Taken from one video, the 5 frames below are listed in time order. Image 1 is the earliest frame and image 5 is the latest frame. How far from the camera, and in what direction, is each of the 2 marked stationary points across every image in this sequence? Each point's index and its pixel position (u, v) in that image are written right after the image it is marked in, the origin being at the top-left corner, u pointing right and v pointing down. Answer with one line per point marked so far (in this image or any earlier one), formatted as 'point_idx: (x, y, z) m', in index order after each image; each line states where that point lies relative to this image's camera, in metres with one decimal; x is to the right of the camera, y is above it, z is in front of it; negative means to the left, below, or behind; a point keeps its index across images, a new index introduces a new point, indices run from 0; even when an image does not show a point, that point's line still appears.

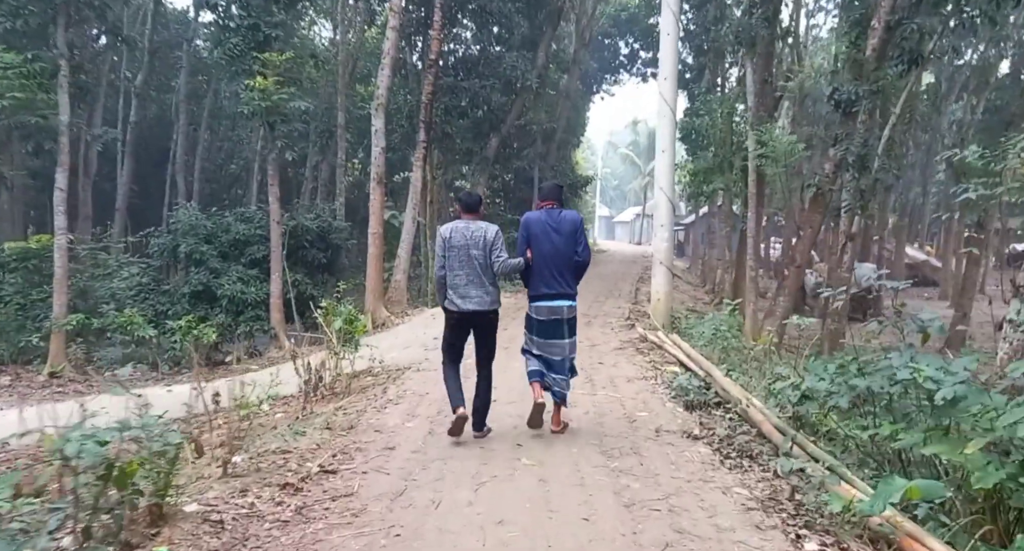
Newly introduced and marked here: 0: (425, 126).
0: (-2.1, +3.6, +17.7) m
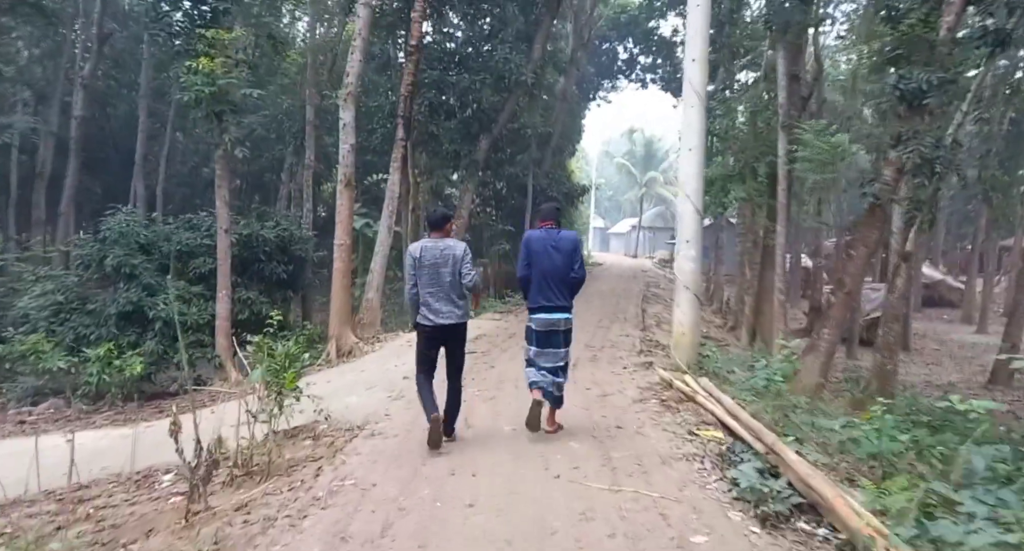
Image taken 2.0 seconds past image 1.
0: (-2.3, +3.2, +15.5) m
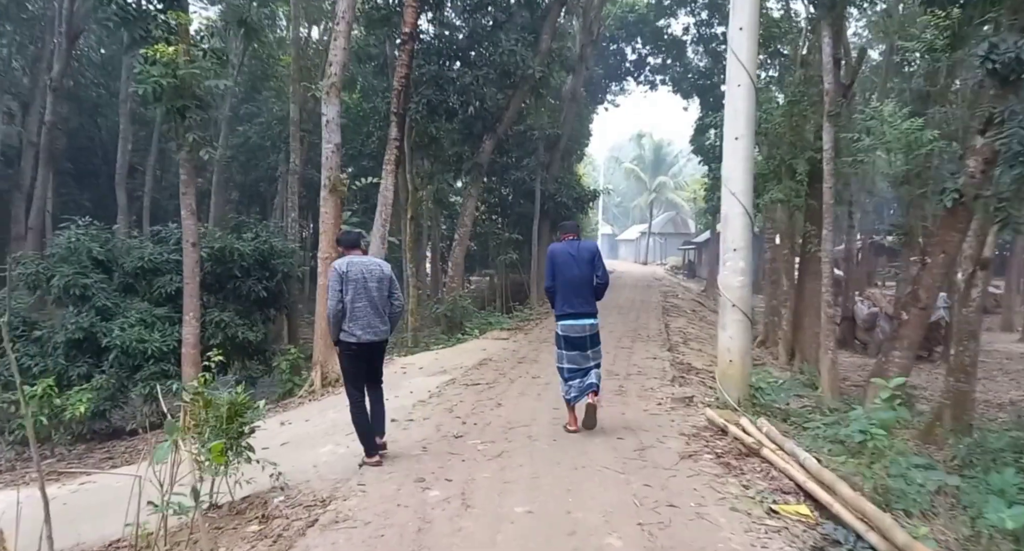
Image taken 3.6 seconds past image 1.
0: (-2.1, +2.9, +14.0) m
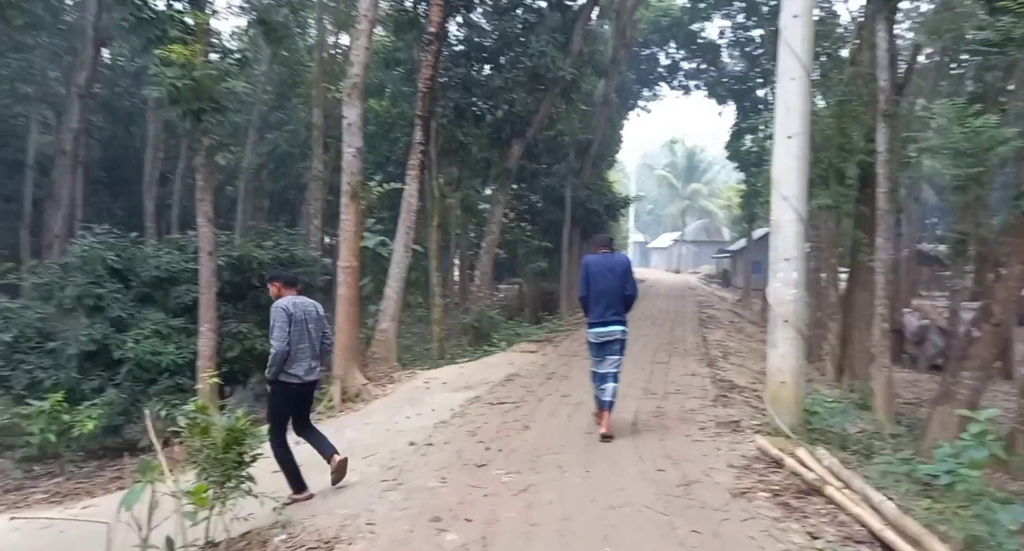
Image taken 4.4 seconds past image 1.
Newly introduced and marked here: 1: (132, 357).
0: (-1.6, +2.7, +13.5) m
1: (-5.2, -1.1, +10.1) m
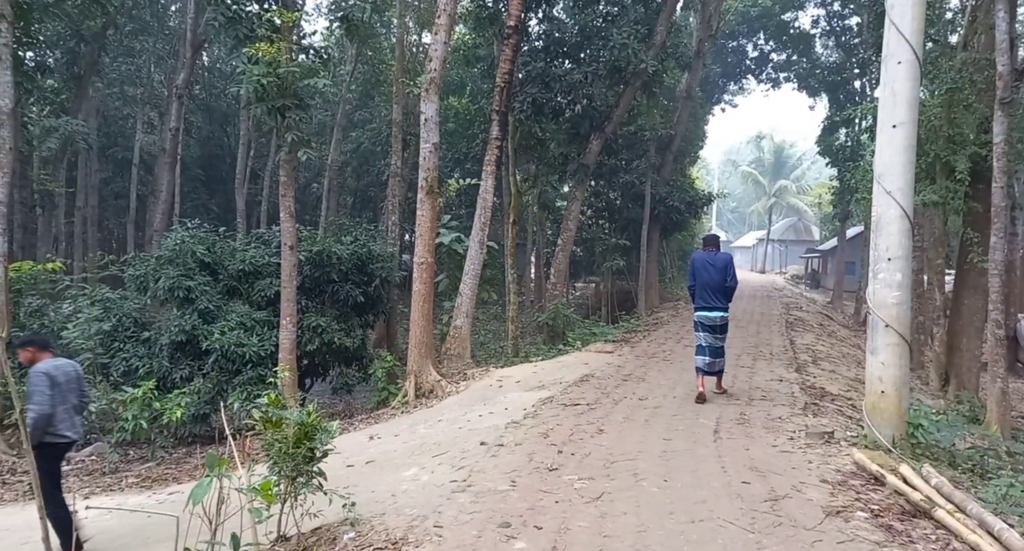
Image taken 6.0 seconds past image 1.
0: (-0.2, +2.8, +13.4) m
1: (-4.1, -1.0, +10.4) m
